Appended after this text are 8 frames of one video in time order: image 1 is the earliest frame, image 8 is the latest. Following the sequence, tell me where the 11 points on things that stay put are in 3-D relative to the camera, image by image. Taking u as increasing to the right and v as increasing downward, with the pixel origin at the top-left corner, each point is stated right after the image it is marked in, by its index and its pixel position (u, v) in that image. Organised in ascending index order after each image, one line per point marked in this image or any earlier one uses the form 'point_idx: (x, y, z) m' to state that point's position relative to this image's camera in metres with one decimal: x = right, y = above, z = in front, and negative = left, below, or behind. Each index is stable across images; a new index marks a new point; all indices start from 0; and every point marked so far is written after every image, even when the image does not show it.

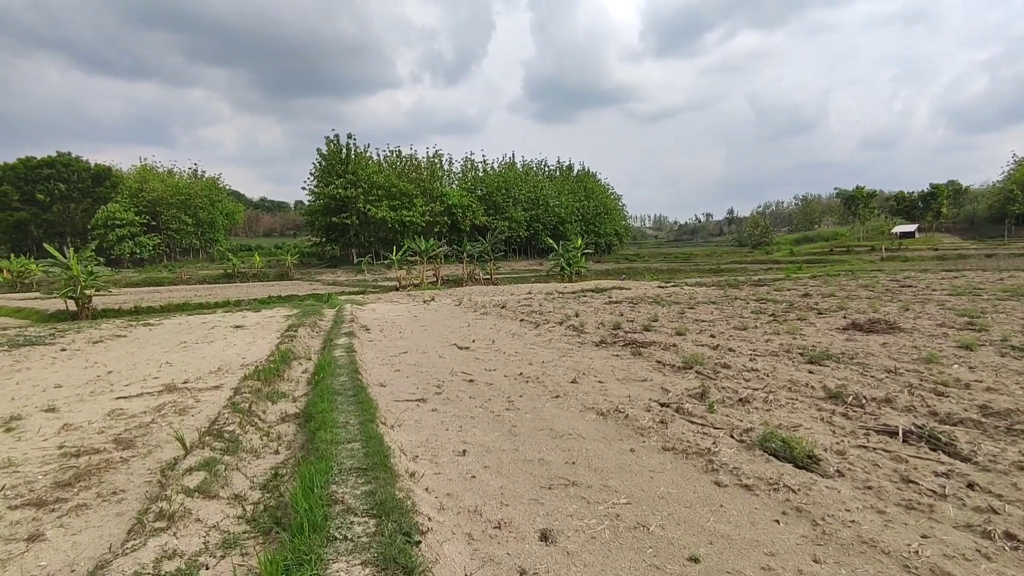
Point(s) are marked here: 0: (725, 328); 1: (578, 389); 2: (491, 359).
0: (+4.2, -0.8, +11.2) m
1: (+0.8, -1.2, +6.6) m
2: (-0.3, -1.1, +8.7) m
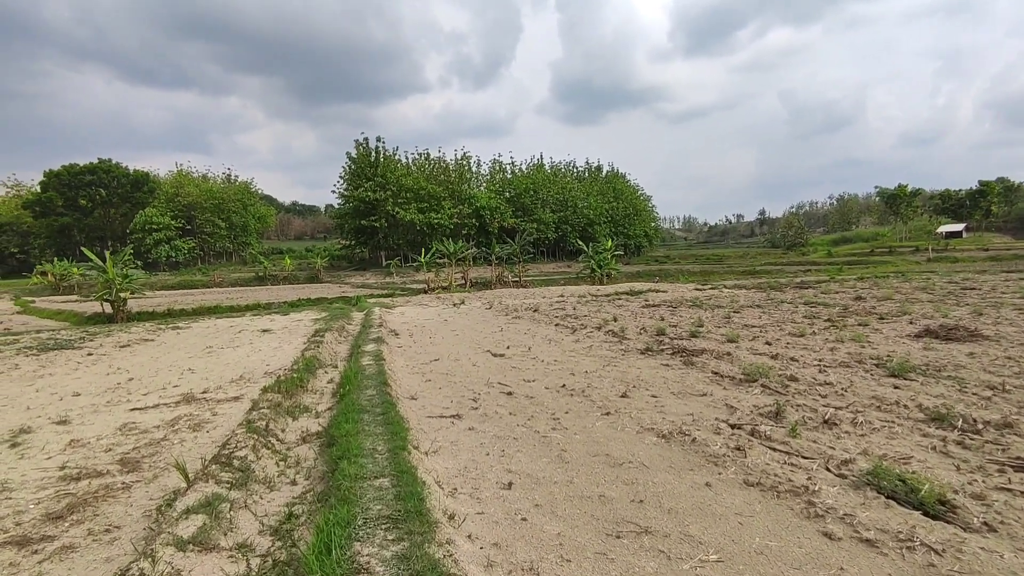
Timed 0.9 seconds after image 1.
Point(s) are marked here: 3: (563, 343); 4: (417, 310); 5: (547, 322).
0: (+4.9, -0.8, +10.4) m
1: (+1.2, -1.2, +5.9) m
2: (+0.2, -1.2, +8.1) m
3: (+0.9, -1.0, +10.3) m
4: (-3.0, -0.7, +17.9) m
5: (+0.9, -0.9, +14.2) m
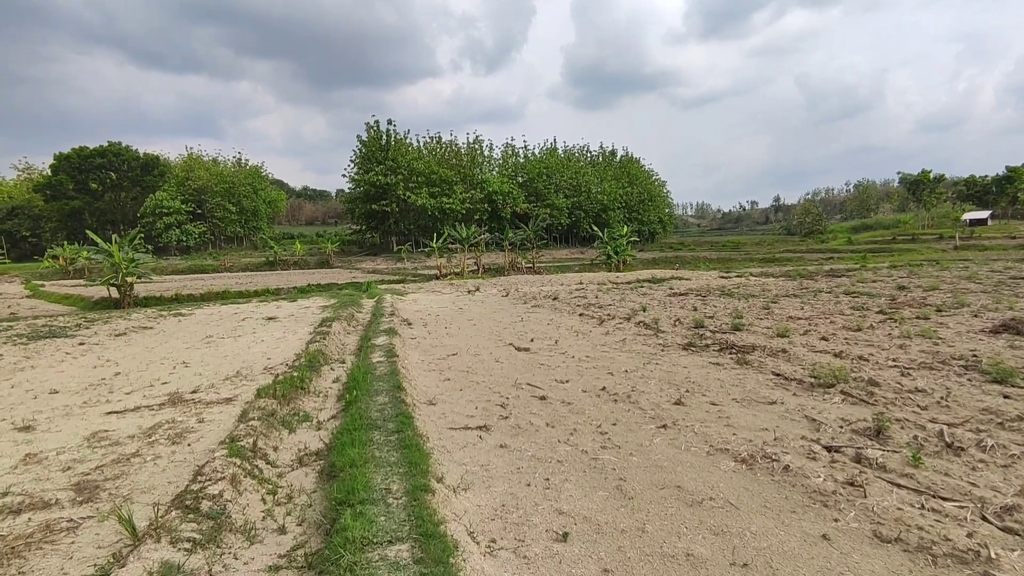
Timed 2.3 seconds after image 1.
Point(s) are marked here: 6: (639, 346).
0: (+5.3, -0.7, +9.4) m
1: (+1.5, -1.1, +4.9) m
2: (+0.6, -1.0, +7.1) m
3: (+1.3, -0.8, +9.4) m
4: (-2.4, -0.3, +17.0) m
5: (+1.3, -0.5, +13.3) m
6: (+1.9, -0.9, +8.4) m
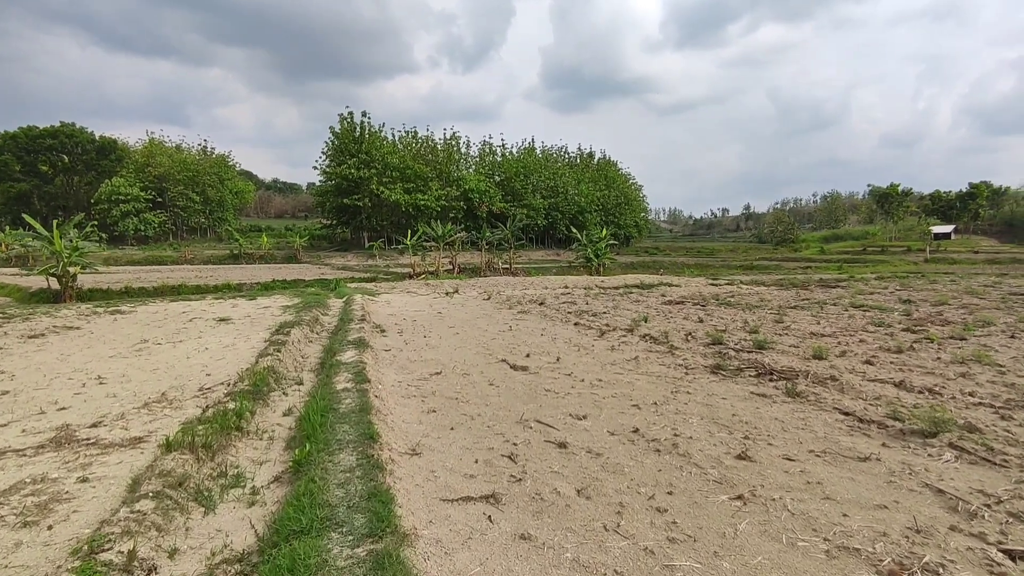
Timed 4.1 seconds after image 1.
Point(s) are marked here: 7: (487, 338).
0: (+5.2, -0.9, +8.3) m
1: (+1.6, -1.2, +3.6) m
2: (+0.6, -1.1, +5.8) m
3: (+1.2, -1.0, +8.1) m
4: (-2.9, -0.3, +15.5) m
5: (+1.0, -0.7, +11.9) m
6: (+1.8, -1.0, +7.1) m
7: (-0.4, -0.8, +9.7) m
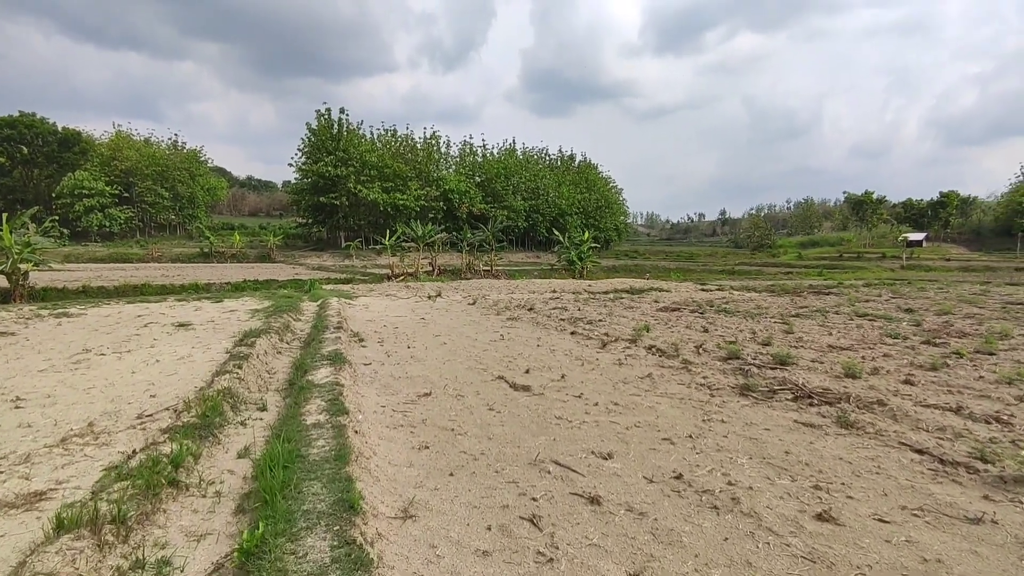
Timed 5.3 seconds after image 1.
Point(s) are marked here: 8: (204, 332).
0: (+5.2, -1.0, +7.6) m
1: (+1.8, -1.3, +2.8) m
2: (+0.7, -1.2, +4.9) m
3: (+1.2, -1.1, +7.2) m
4: (-3.2, -0.4, +14.5) m
5: (+0.9, -0.8, +11.1) m
6: (+1.8, -1.1, +6.3) m
7: (-0.5, -0.9, +8.7) m
8: (-5.3, -0.7, +9.7) m
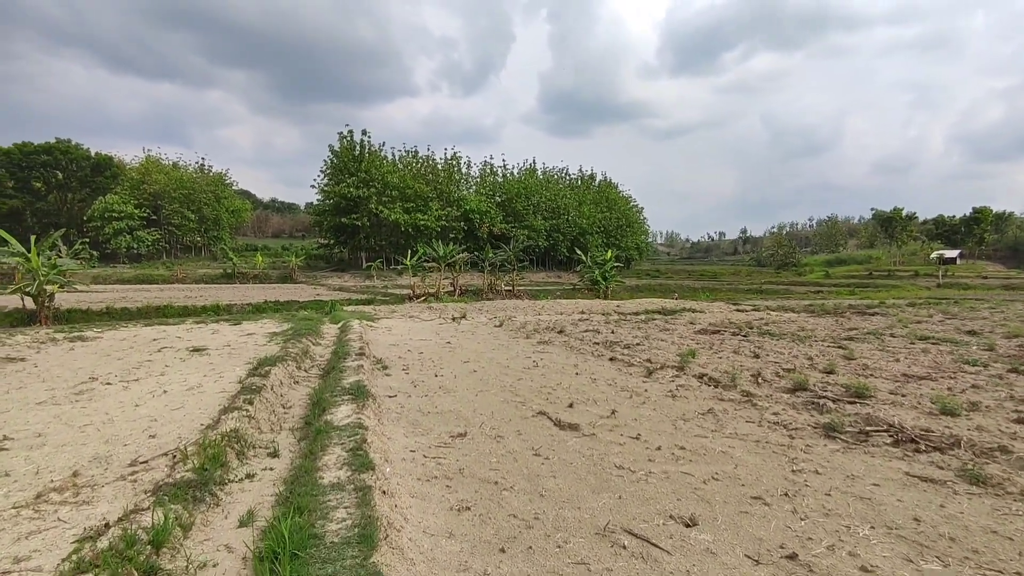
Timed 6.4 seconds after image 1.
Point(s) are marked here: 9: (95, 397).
0: (+5.6, -1.3, +6.6) m
1: (+2.1, -1.4, +2.0) m
2: (+1.0, -1.4, +4.1) m
3: (+1.6, -1.3, +6.4) m
4: (-2.5, -0.9, +13.8) m
5: (+1.5, -1.2, +10.3) m
6: (+2.3, -1.3, +5.4) m
7: (0.0, -1.3, +8.0) m
8: (-4.8, -1.1, +9.2) m
9: (-4.9, -1.3, +6.6) m
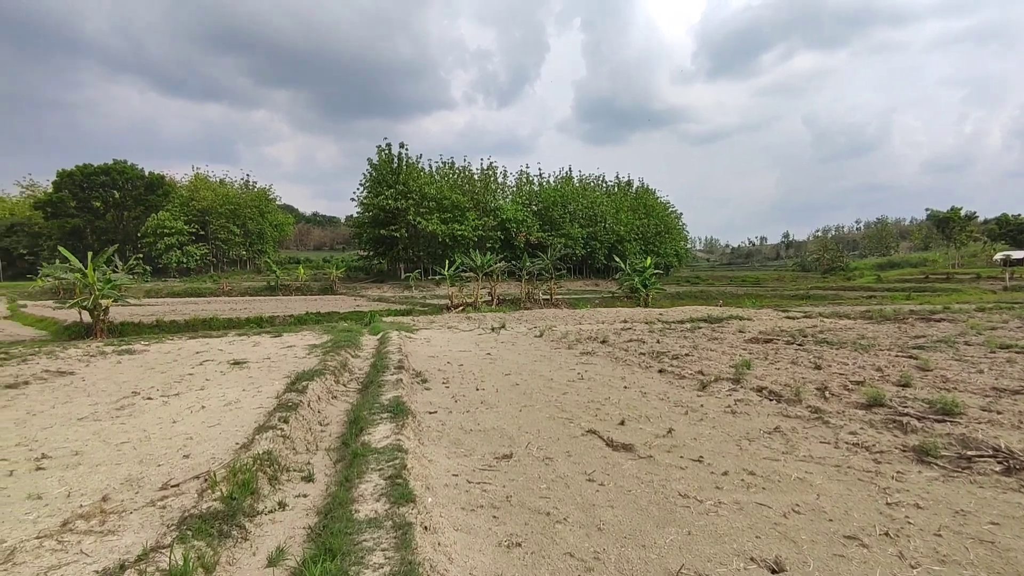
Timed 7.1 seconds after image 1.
0: (+6.1, -1.3, +5.8) m
1: (+2.3, -1.4, +1.4) m
2: (+1.4, -1.4, +3.7) m
3: (+2.1, -1.4, +5.9) m
4: (-1.5, -1.2, +13.6) m
5: (+2.2, -1.3, +9.8) m
6: (+2.7, -1.4, +4.9) m
7: (+0.6, -1.4, +7.6) m
8: (-4.1, -1.3, +9.1) m
9: (-4.3, -1.4, +6.5) m
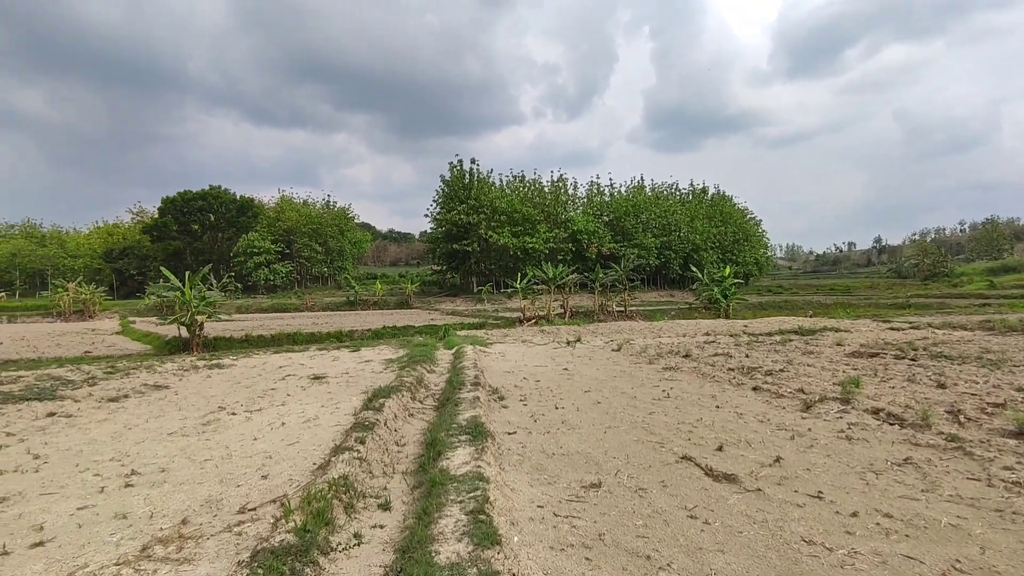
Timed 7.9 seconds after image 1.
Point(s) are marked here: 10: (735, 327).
0: (+6.9, -1.3, +4.6) m
1: (+2.6, -1.4, +0.7) m
2: (+1.9, -1.5, +3.1) m
3: (+2.9, -1.5, +5.2) m
4: (+0.3, -1.5, +13.3) m
5: (+3.5, -1.5, +9.0) m
6: (+3.4, -1.4, +4.1) m
7: (+1.6, -1.5, +7.1) m
8: (-2.8, -1.6, +9.1) m
9: (-3.4, -1.6, +6.6) m
10: (+7.6, -1.3, +19.3) m
